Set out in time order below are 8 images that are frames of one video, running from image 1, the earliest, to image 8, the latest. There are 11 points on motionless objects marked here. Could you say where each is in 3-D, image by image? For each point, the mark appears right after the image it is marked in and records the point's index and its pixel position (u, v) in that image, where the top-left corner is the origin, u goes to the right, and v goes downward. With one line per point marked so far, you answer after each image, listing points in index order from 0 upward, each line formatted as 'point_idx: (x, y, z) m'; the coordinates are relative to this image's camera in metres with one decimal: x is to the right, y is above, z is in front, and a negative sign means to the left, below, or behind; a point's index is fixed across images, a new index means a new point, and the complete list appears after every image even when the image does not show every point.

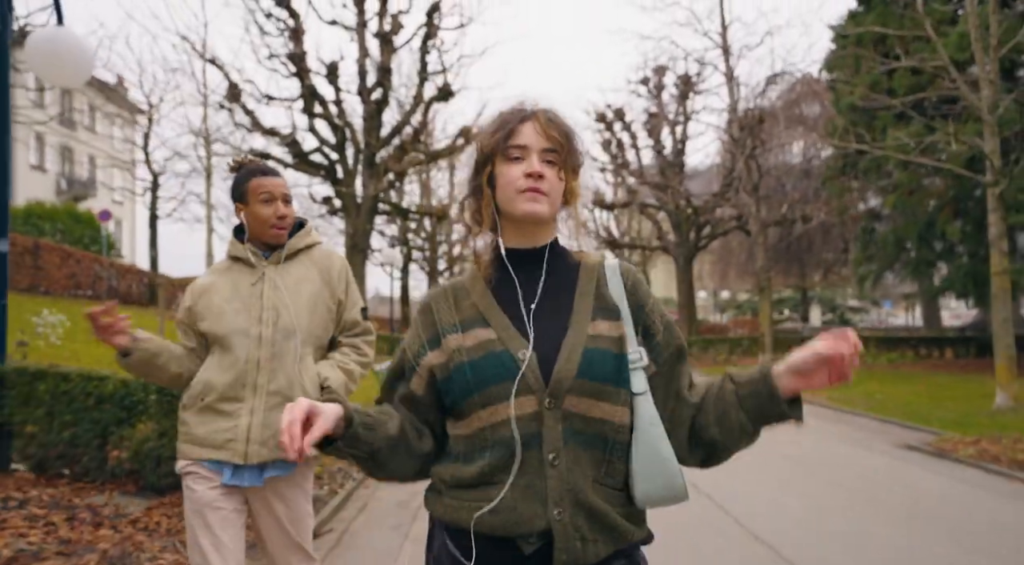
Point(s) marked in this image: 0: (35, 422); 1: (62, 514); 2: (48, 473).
0: (-4.4, -1.3, +6.5) m
1: (-3.4, -1.8, +5.5) m
2: (-4.2, -1.7, +6.4) m
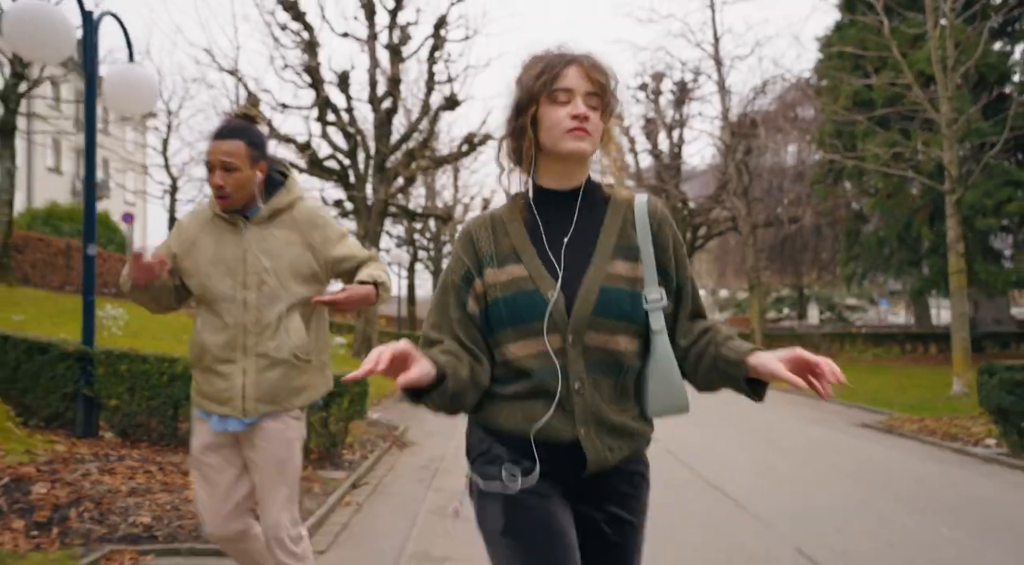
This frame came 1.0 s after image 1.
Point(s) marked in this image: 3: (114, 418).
0: (-4.3, -1.2, +7.8) m
1: (-3.4, -1.8, +6.8) m
2: (-4.2, -1.7, +7.7) m
3: (-4.4, -1.5, +7.7) m
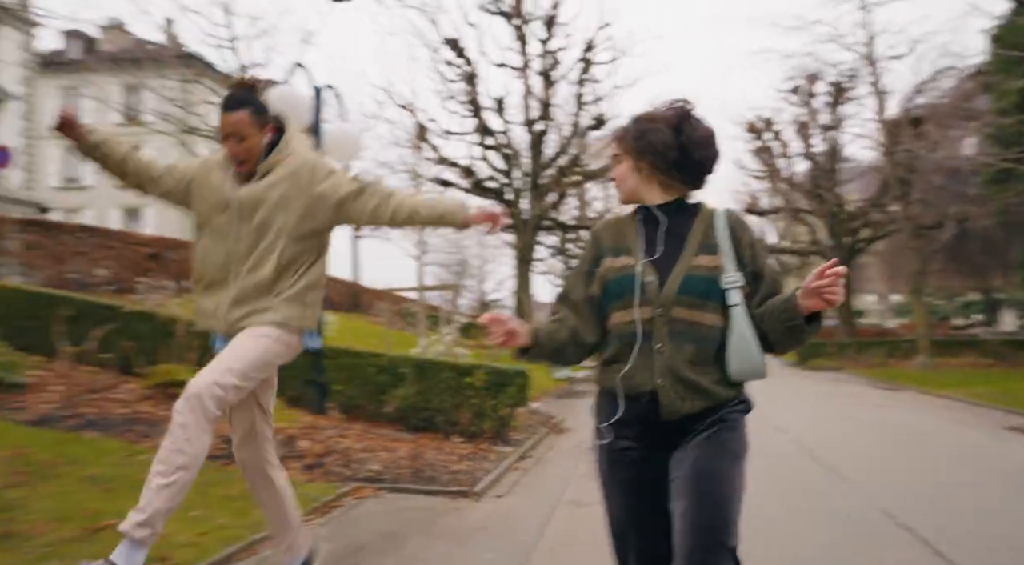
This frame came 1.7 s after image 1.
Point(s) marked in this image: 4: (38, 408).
0: (-2.4, -1.4, +10.0) m
1: (-1.7, -1.9, +8.8) m
2: (-2.3, -1.9, +10.0) m
3: (-2.5, -1.7, +10.0) m
4: (-5.4, -1.4, +7.9) m
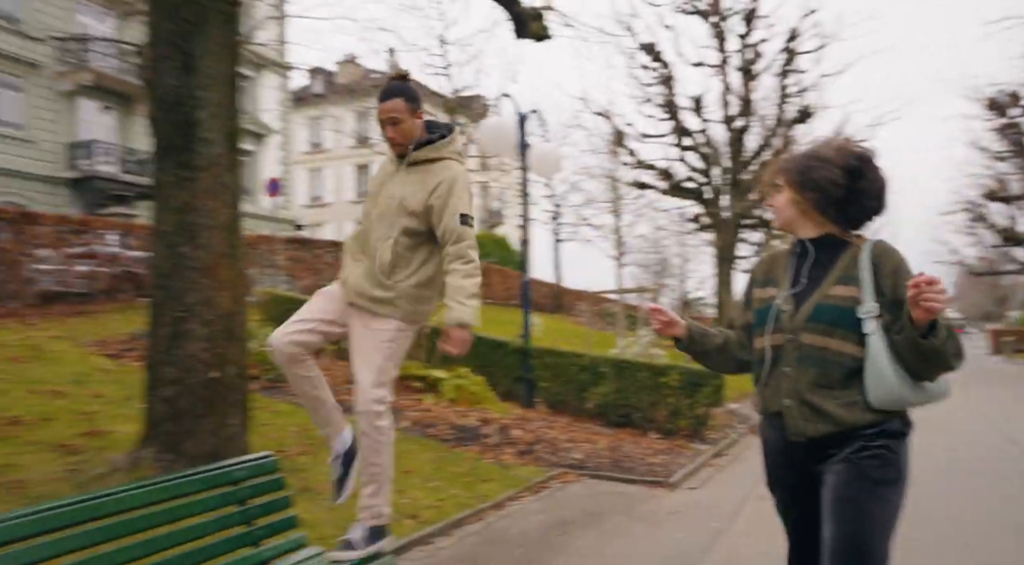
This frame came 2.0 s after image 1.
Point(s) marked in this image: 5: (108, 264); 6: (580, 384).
0: (+0.6, -1.5, +11.1) m
1: (+0.9, -2.0, +9.7) m
2: (+0.7, -2.0, +11.0) m
3: (+0.5, -1.8, +11.1) m
4: (-2.9, -1.6, +9.8) m
5: (-7.9, +0.4, +13.7) m
6: (+1.1, -1.6, +10.8) m
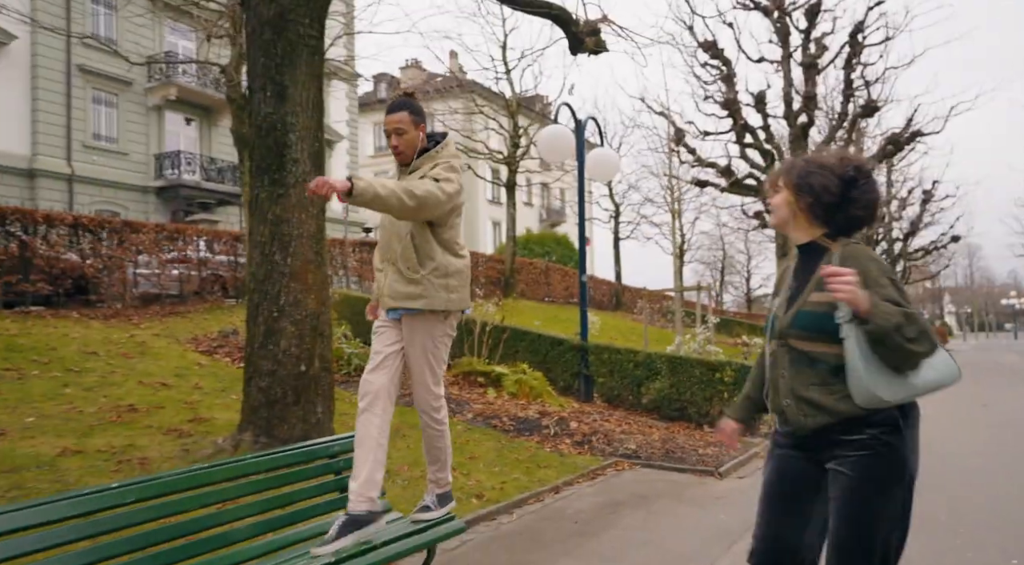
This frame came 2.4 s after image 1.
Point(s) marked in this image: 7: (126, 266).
0: (+1.5, -1.5, +11.6) m
1: (+1.8, -2.0, +10.2) m
2: (+1.7, -2.0, +11.4) m
3: (+1.5, -1.8, +11.6) m
4: (-2.0, -1.6, +10.6) m
5: (-6.7, +0.3, +14.9) m
6: (+2.0, -1.5, +11.2) m
7: (-7.3, +0.3, +13.2) m
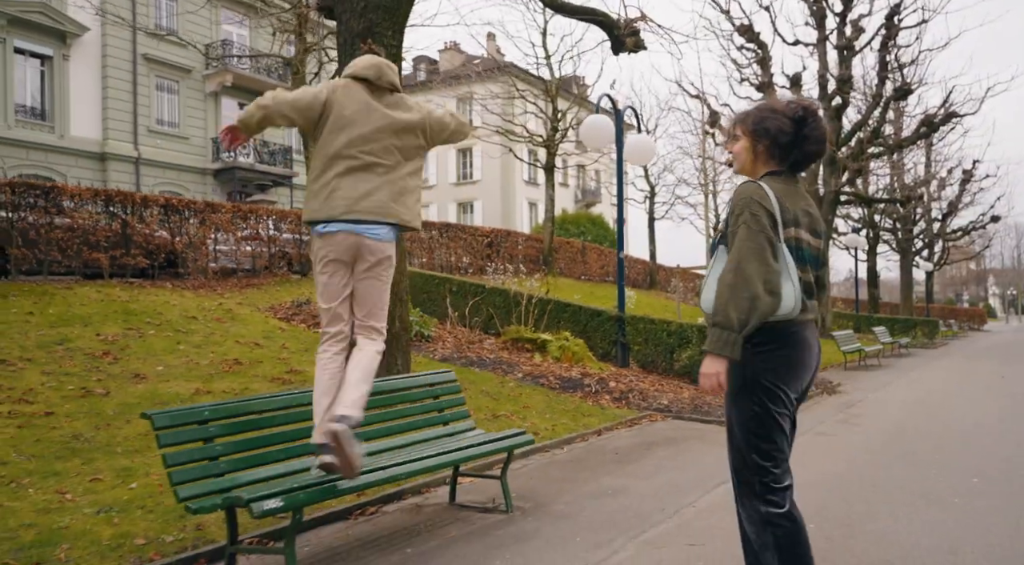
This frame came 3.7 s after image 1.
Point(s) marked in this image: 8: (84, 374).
0: (+2.3, -1.1, +12.7) m
1: (+2.5, -1.6, +11.3) m
2: (+2.4, -1.6, +12.6) m
3: (+2.3, -1.3, +12.7) m
4: (-1.2, -1.2, +12.0) m
5: (-5.7, +0.9, +16.4) m
6: (+2.8, -1.1, +12.4) m
7: (-6.4, +0.8, +14.8) m
8: (-4.8, -1.0, +7.8) m
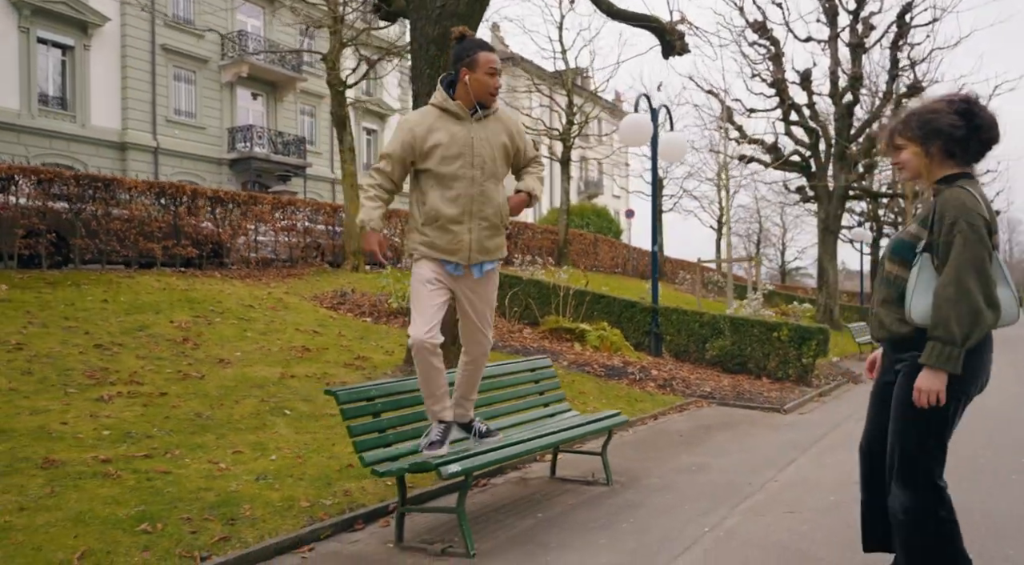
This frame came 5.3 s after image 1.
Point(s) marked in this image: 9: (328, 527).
0: (+3.1, -1.0, +13.2) m
1: (+3.3, -1.5, +11.9) m
2: (+3.2, -1.4, +13.2) m
3: (+3.0, -1.2, +13.3) m
4: (-0.5, -1.0, +12.5) m
5: (-5.0, +1.1, +16.8) m
6: (+3.5, -1.0, +12.9) m
7: (-5.7, +1.1, +15.2) m
8: (-4.0, -0.9, +8.3) m
9: (-1.1, -1.5, +4.3) m
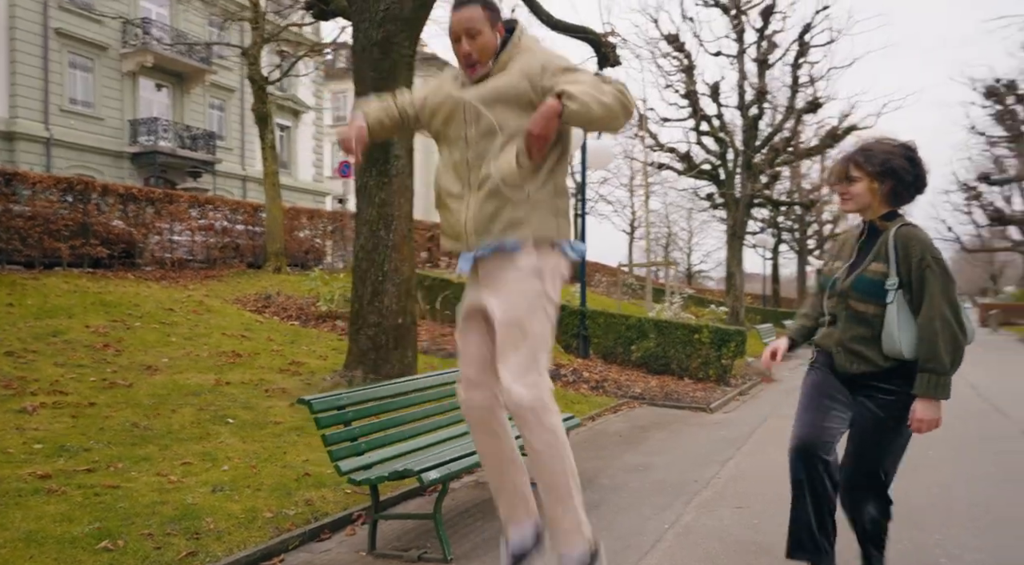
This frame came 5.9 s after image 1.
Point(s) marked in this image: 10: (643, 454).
0: (+1.7, -1.0, +13.6) m
1: (+2.1, -1.6, +12.3) m
2: (+1.9, -1.5, +13.6) m
3: (+1.7, -1.3, +13.6) m
4: (-1.7, -1.1, +12.4) m
5: (-6.7, +1.1, +16.1) m
6: (+2.2, -1.1, +13.4) m
7: (-7.2, +1.0, +14.5) m
8: (-4.7, -0.9, +7.8) m
9: (-1.3, -1.6, +4.3) m
10: (+1.3, -1.7, +7.1) m
